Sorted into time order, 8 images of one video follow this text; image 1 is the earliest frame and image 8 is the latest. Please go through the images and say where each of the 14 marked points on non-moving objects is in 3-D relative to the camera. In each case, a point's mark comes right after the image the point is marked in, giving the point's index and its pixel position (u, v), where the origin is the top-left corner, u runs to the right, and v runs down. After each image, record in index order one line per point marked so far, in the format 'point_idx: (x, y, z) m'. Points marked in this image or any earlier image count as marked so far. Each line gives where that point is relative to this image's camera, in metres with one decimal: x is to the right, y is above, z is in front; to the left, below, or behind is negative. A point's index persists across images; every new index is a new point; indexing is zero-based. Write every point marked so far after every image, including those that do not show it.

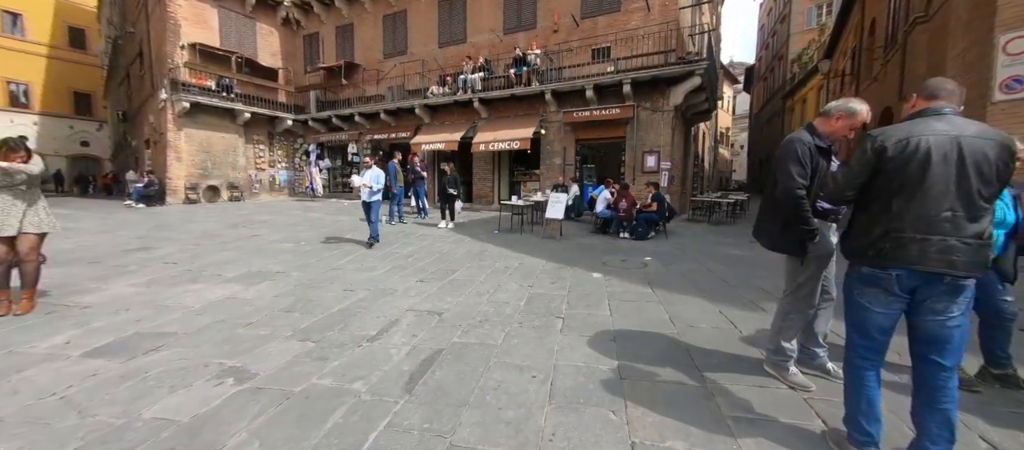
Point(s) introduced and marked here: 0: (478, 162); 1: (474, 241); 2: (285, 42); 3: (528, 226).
0: (-1.3, +2.4, +14.1) m
1: (-0.8, -0.4, +7.9) m
2: (-10.6, +8.6, +17.5) m
3: (+0.4, -0.1, +9.6) m
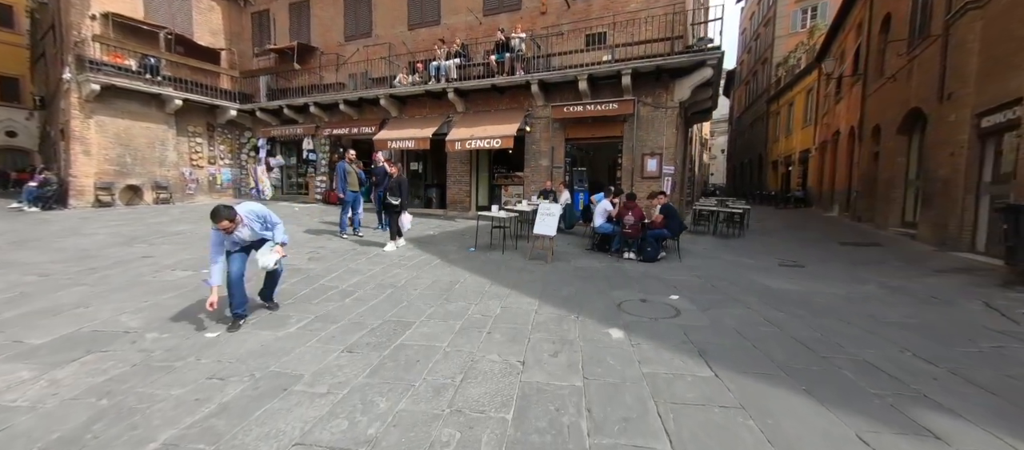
0: (-2.0, +2.1, +12.4) m
1: (-1.2, -0.7, +6.2) m
2: (-11.4, +8.3, +15.2) m
3: (0.0, -0.4, +7.9) m
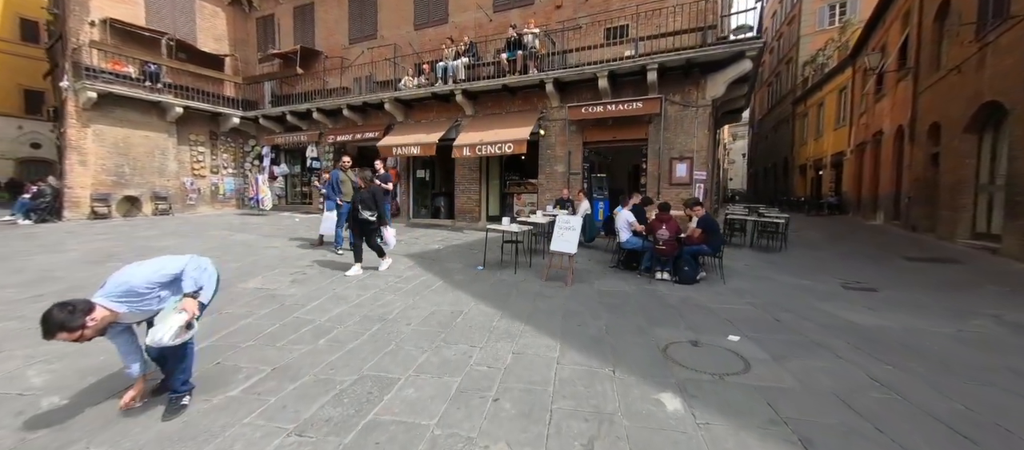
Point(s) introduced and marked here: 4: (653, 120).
0: (-1.6, +1.7, +11.6) m
1: (-1.0, -0.9, +5.3) m
2: (-11.0, +7.9, +14.8) m
3: (+0.2, -0.7, +7.0) m
4: (+3.4, +2.5, +8.8) m
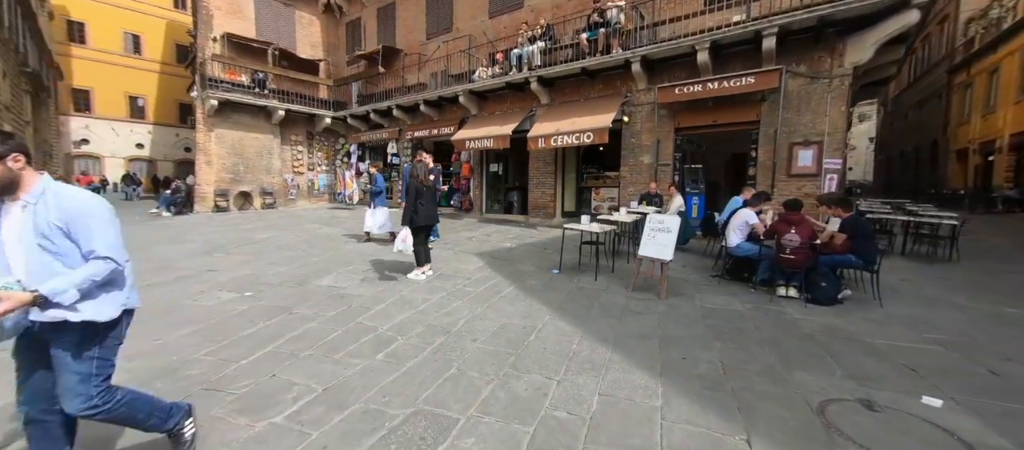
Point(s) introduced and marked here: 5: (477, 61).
0: (+0.7, +1.8, +11.0) m
1: (0.0, -0.9, +4.7) m
2: (-7.8, +8.2, +15.9) m
3: (+1.5, -0.6, +6.2) m
4: (+5.0, +2.5, +7.3) m
5: (-1.1, +5.1, +11.7) m
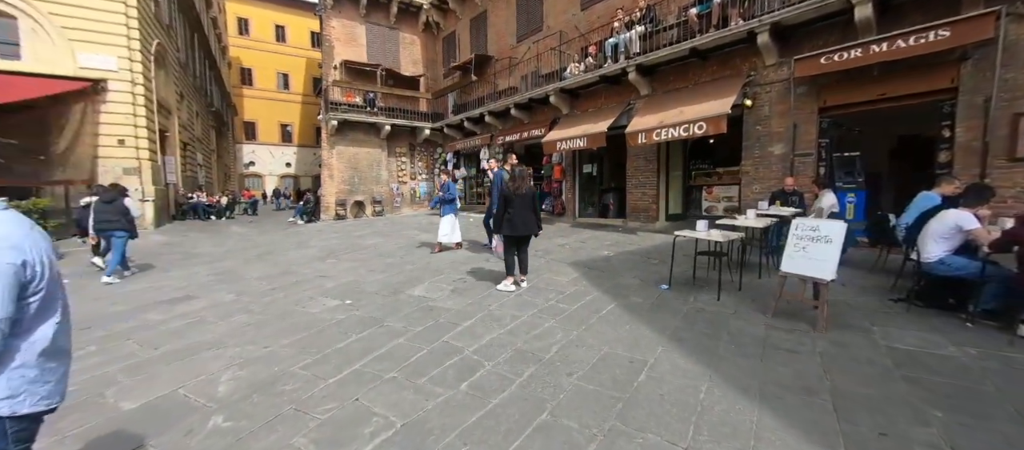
0: (+3.2, +1.7, +9.9) m
1: (+1.1, -1.0, +4.1) m
2: (-3.8, +8.0, +16.8) m
3: (+3.0, -0.7, +5.1) m
4: (+6.6, +2.4, +5.3) m
5: (+1.7, +5.0, +11.1) m
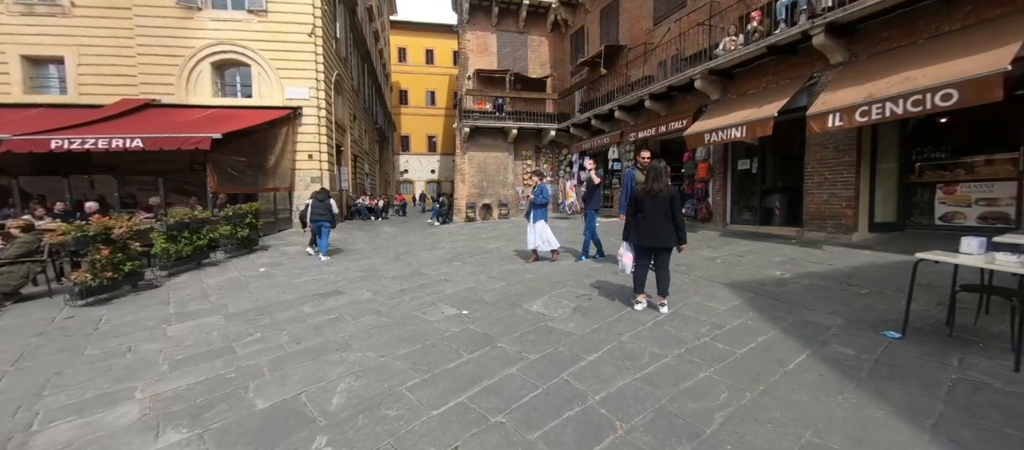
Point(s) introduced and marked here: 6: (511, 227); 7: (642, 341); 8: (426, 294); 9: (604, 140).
0: (+6.2, +1.5, +7.6) m
1: (+2.2, -1.1, +2.8) m
2: (+1.9, +7.8, +16.5) m
3: (+4.3, -0.9, +3.2) m
4: (+7.9, +2.2, +2.2) m
5: (+5.2, +4.8, +9.3) m
6: (-0.1, -0.1, +12.8) m
7: (+1.2, -1.1, +3.4) m
8: (-1.3, -1.0, +5.3) m
9: (+3.2, +2.9, +12.9) m
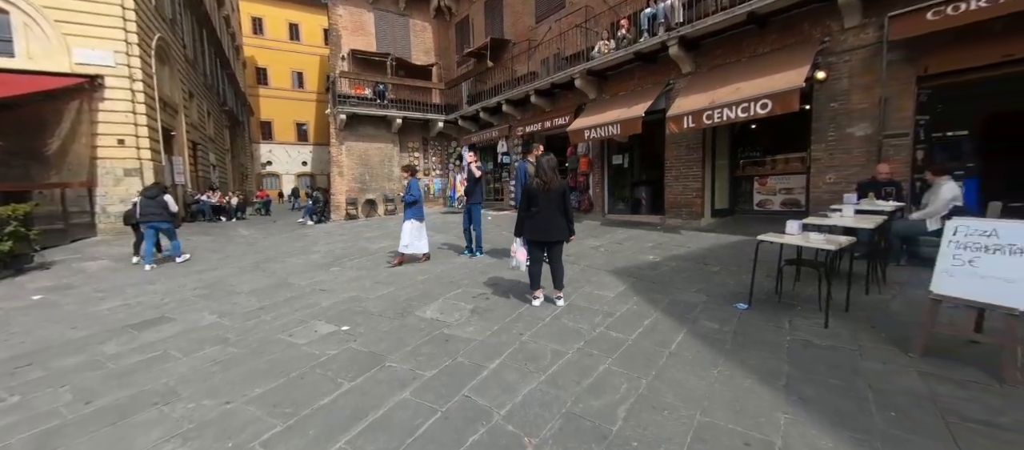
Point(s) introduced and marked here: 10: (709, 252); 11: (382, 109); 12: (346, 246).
0: (+3.8, +1.8, +8.8) m
1: (+1.5, -1.0, +3.0) m
2: (-3.1, +8.0, +15.8) m
3: (+3.3, -0.7, +4.0) m
4: (+6.9, +2.5, +4.0) m
5: (+2.2, +5.0, +9.9) m
6: (-3.7, 0.0, +11.9) m
7: (+0.3, -1.0, +3.4) m
8: (-2.6, -1.0, +4.4) m
9: (-0.7, +3.2, +12.9) m
10: (+3.2, -0.4, +6.1) m
11: (-4.8, +4.3, +13.7) m
12: (-3.8, -0.5, +8.5) m
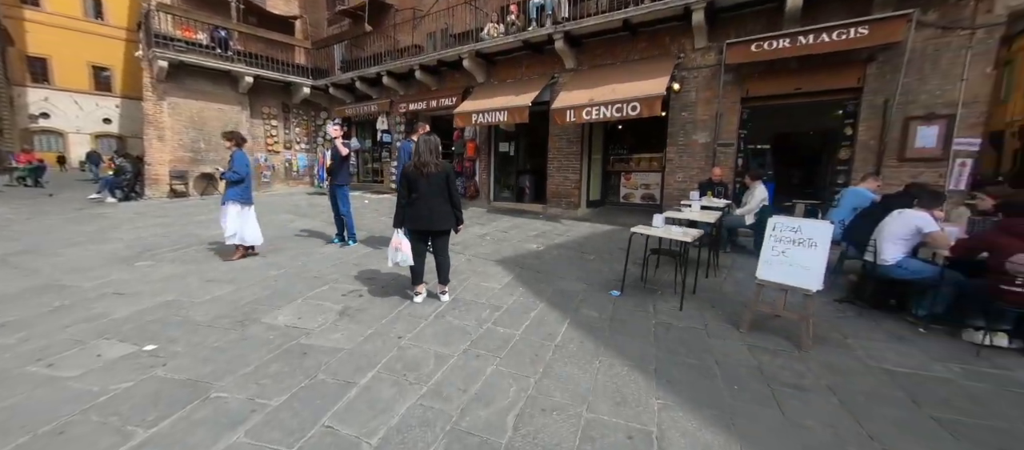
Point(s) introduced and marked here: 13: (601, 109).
0: (+1.1, +2.0, +9.1) m
1: (+0.5, -1.0, +3.0) m
2: (-7.5, +8.7, +13.5) m
3: (+2.0, -0.7, +4.5) m
4: (+5.5, +2.5, +5.5) m
5: (-0.7, +5.4, +9.6) m
6: (-7.0, +0.5, +9.9) m
7: (-0.7, -0.9, +3.0) m
8: (-3.8, -0.9, +3.2) m
9: (-4.4, +3.7, +11.7) m
10: (+1.3, -0.3, +6.5) m
11: (-8.6, +4.9, +11.1) m
12: (-6.1, -0.1, +6.6) m
13: (+1.6, +2.2, +7.1) m
